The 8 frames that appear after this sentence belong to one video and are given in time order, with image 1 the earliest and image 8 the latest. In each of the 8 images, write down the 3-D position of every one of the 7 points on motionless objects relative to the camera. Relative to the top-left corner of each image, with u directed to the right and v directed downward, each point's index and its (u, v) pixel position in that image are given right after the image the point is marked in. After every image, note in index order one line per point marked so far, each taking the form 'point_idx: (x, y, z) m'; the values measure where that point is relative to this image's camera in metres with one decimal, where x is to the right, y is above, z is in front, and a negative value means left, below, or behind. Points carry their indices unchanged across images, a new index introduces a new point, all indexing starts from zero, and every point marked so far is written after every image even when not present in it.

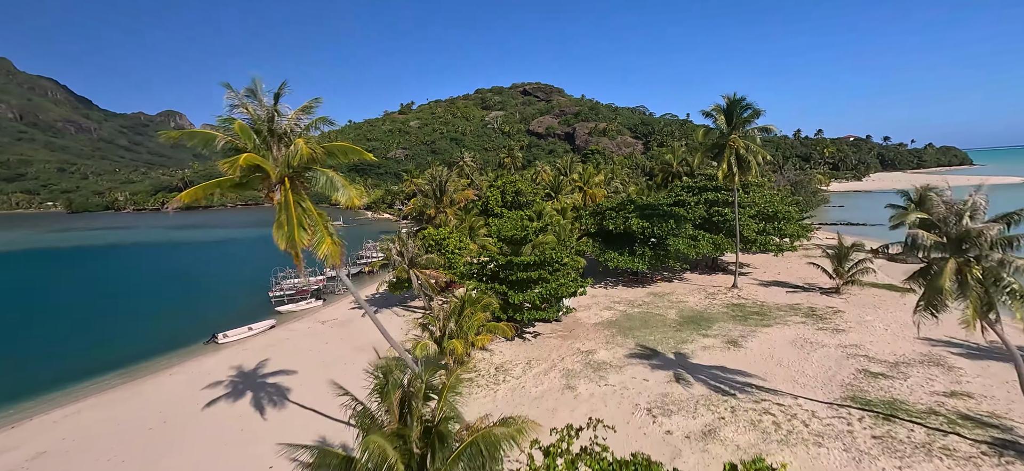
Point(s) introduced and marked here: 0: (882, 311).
0: (+14.3, -3.0, +17.1) m
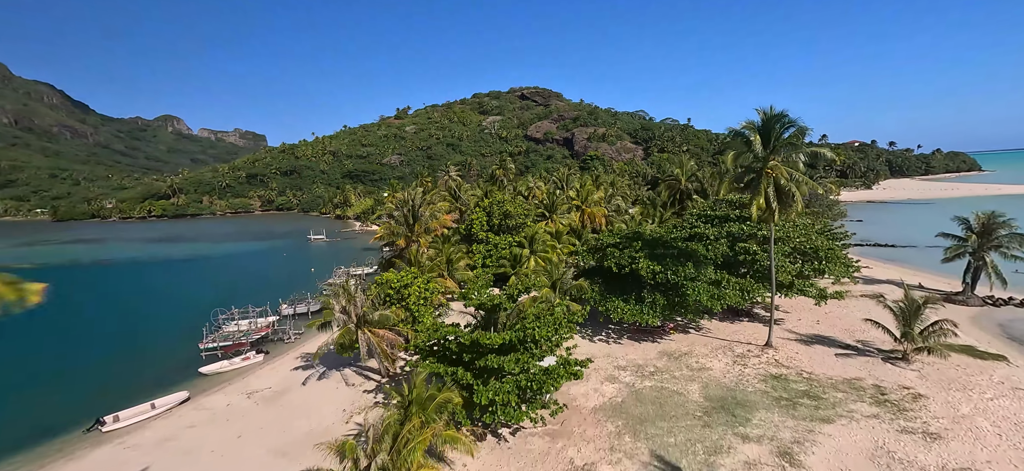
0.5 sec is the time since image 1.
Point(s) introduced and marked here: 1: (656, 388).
0: (+13.5, -4.7, +12.8) m
1: (+4.8, -5.1, +14.6) m
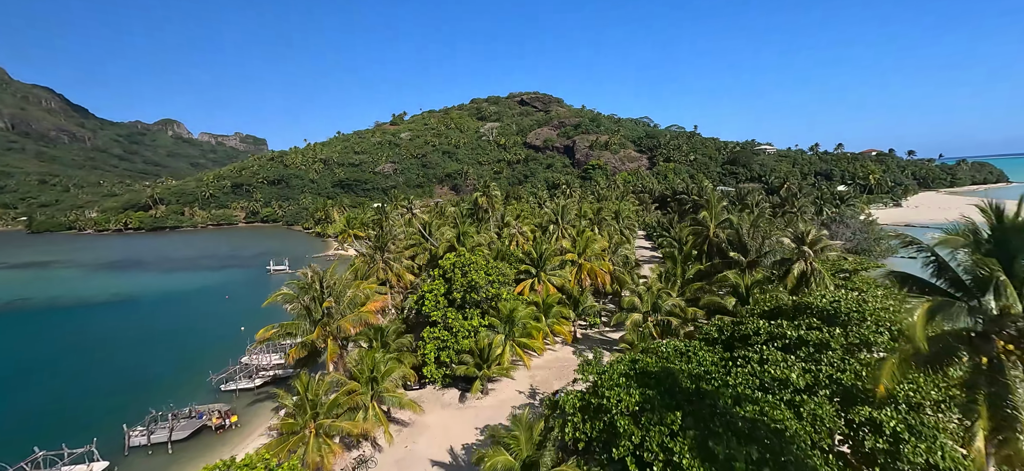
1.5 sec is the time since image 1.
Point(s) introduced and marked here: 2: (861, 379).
0: (+11.9, -8.4, +4.2) m
1: (+3.1, -8.7, +6.0) m
2: (+8.4, -3.4, +10.6) m
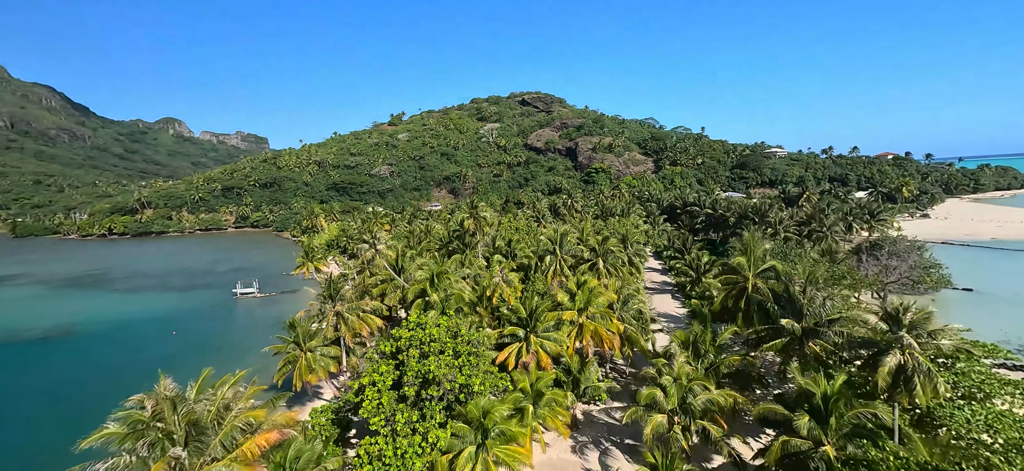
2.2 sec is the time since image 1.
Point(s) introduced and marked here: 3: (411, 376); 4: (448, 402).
0: (+10.8, -10.9, -1.9) m
1: (+2.1, -11.3, 0.0) m
2: (+7.4, -5.9, +4.5) m
3: (-3.6, -4.9, +15.9) m
4: (-2.3, -5.9, +16.0) m
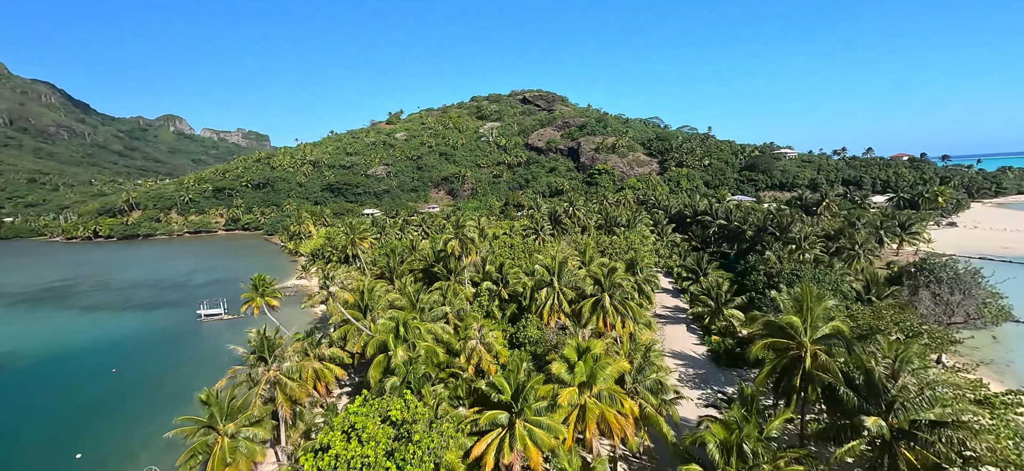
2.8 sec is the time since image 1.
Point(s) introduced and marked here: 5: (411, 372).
0: (+10.0, -13.0, -7.1) m
1: (+1.2, -13.3, -5.2) m
2: (+6.6, -7.9, -0.7) m
3: (-4.4, -6.8, +10.8) m
4: (-3.0, -7.9, +10.9) m
5: (-4.3, -5.7, +18.5) m
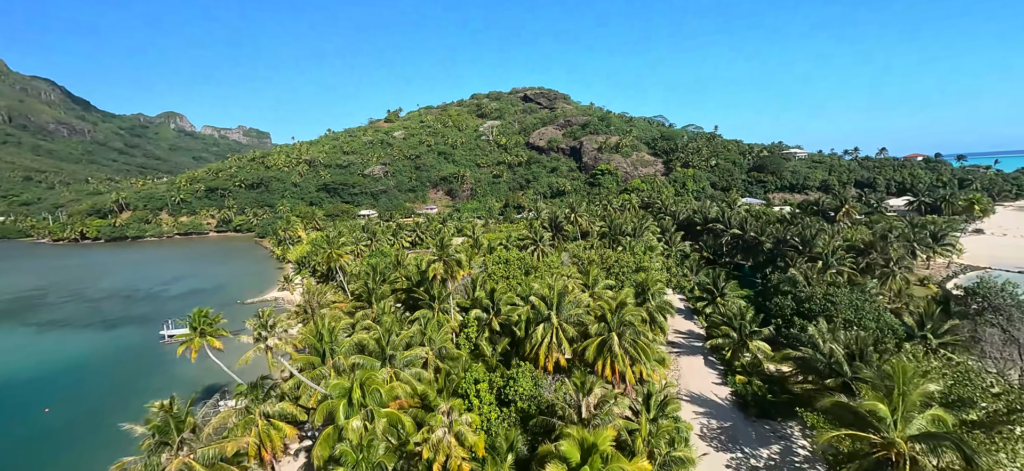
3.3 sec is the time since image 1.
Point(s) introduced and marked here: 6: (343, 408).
0: (+9.3, -14.6, -11.5) m
1: (+0.6, -14.9, -9.5) m
2: (+5.9, -9.5, -5.1) m
3: (-5.0, -8.3, +6.4) m
4: (-3.7, -9.4, +6.5) m
5: (-4.8, -7.2, +14.1) m
6: (-6.2, -6.4, +16.8) m
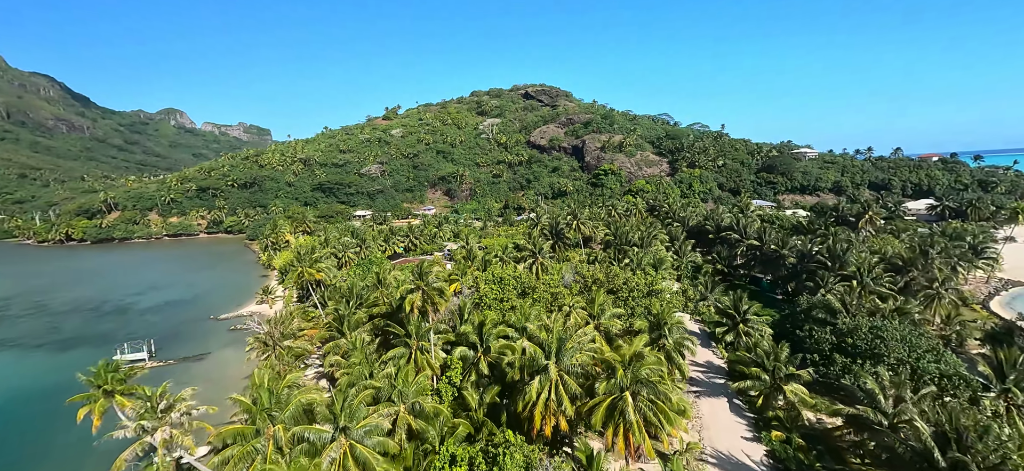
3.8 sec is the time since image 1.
0: (+8.6, -16.3, -16.0) m
1: (-0.1, -16.5, -14.0) m
2: (+5.3, -11.1, -9.7) m
3: (-5.5, -9.8, +1.9) m
4: (-4.2, -10.9, +2.0) m
5: (-5.4, -8.6, +9.6) m
6: (-6.7, -7.9, +12.2) m
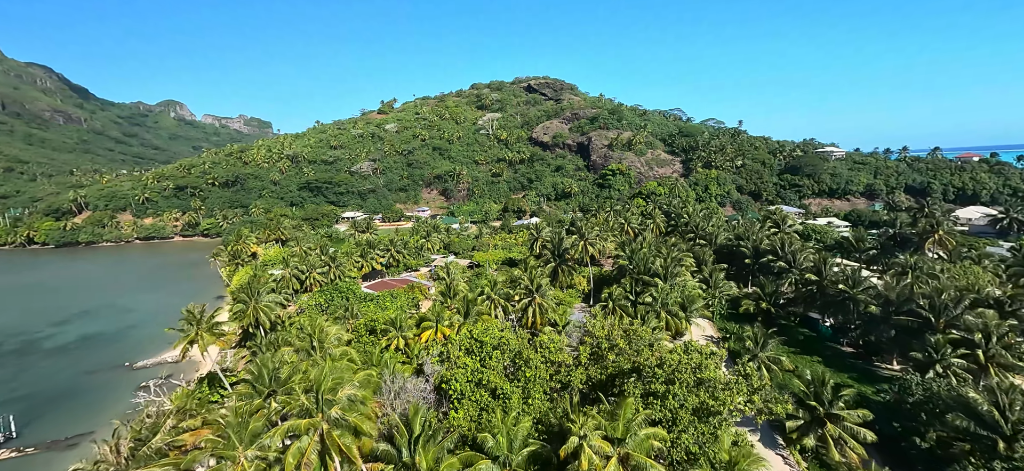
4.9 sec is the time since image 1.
0: (+7.2, -19.9, -26.4) m
1: (-1.5, -20.1, -24.4) m
2: (+4.0, -14.7, -20.1) m
3: (-6.8, -13.1, -8.5) m
4: (-5.4, -14.2, -8.4) m
5: (-6.5, -11.8, -0.9) m
6: (-7.9, -11.0, +1.8) m
